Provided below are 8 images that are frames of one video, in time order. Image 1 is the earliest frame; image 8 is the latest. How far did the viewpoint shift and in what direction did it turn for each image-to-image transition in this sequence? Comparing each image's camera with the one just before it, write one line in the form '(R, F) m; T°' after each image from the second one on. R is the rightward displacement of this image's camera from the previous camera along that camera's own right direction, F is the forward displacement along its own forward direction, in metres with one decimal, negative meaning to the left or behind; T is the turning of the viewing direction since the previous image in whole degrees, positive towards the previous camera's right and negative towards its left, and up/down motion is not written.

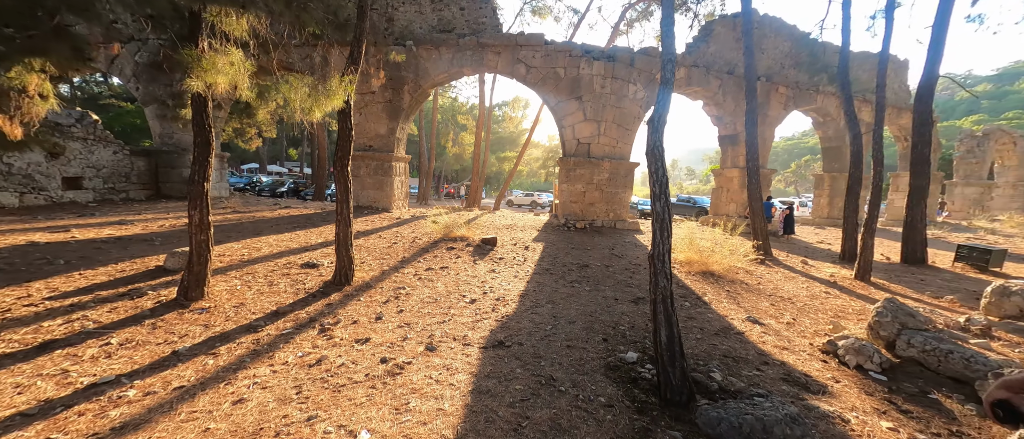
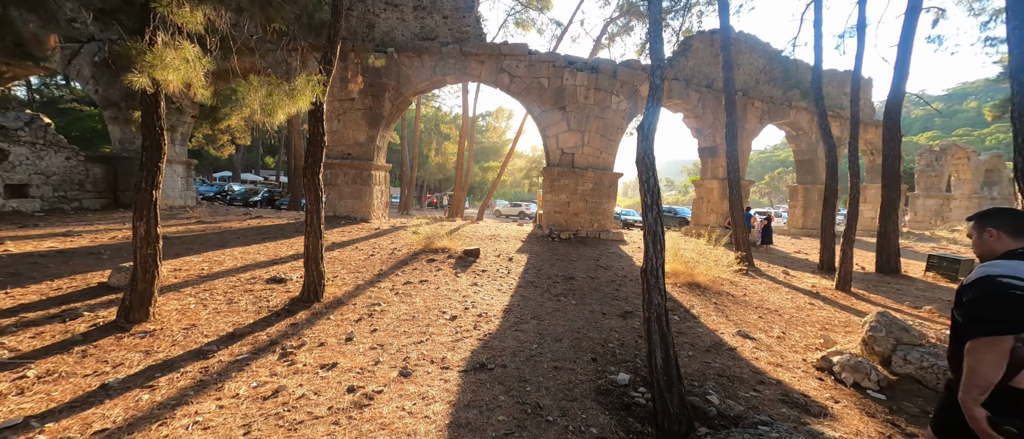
(0.0, +0.2) m; +3°
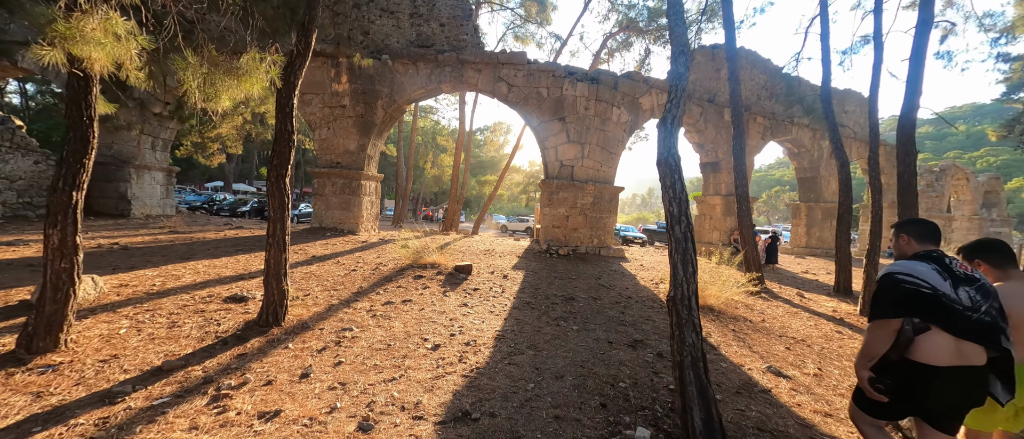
(0.0, +0.4) m; 0°
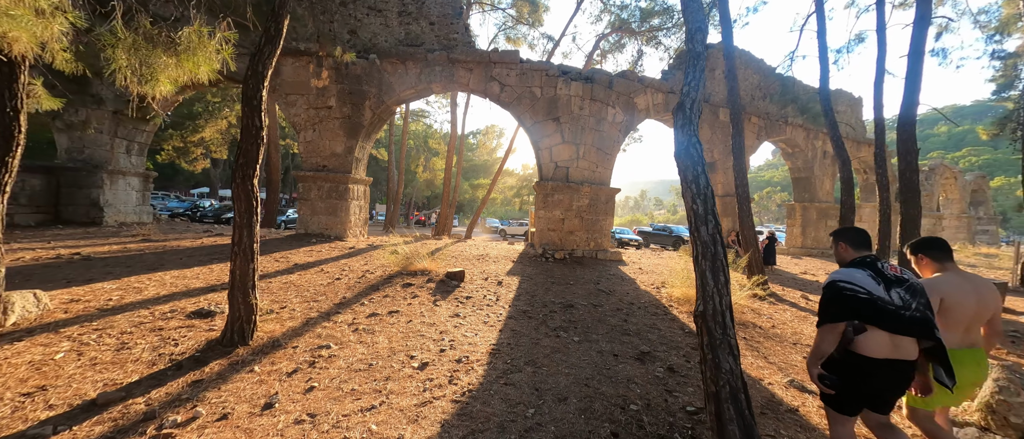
(0.0, +0.3) m; +1°
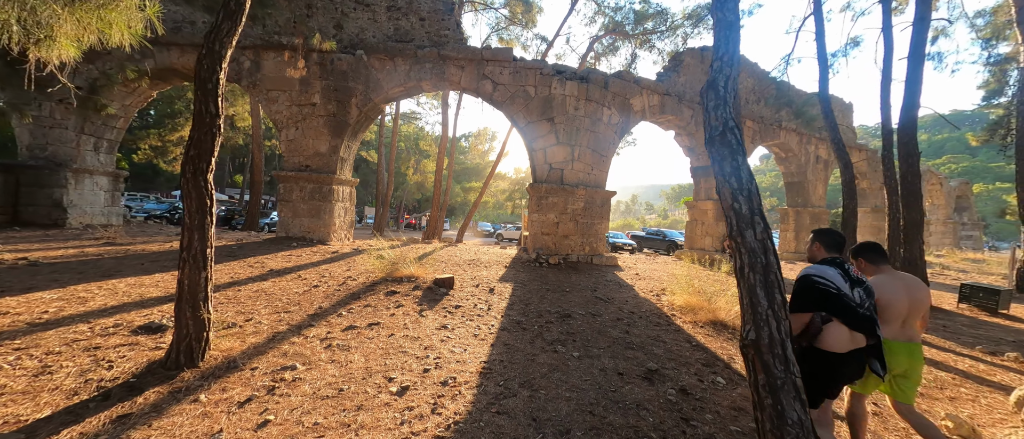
(0.0, +0.3) m; +1°
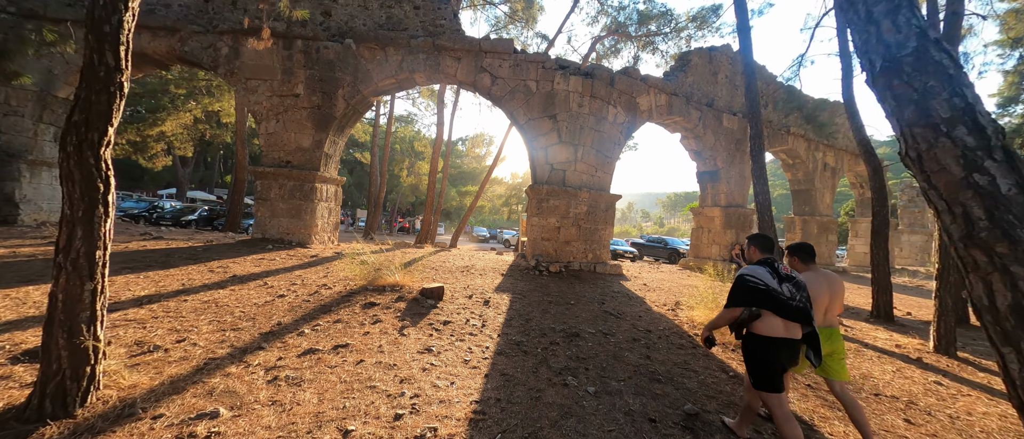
(0.0, +0.6) m; +1°
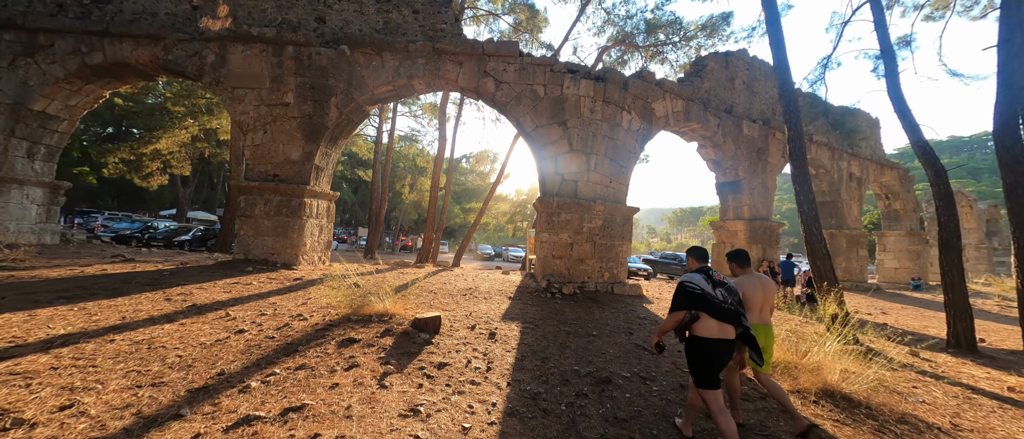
(-0.1, +0.7) m; -1°
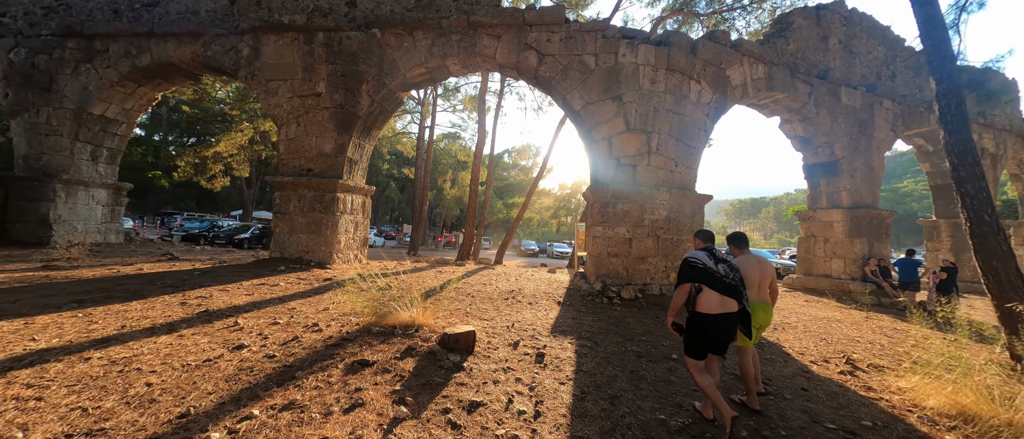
(-0.1, +0.8) m; -7°
